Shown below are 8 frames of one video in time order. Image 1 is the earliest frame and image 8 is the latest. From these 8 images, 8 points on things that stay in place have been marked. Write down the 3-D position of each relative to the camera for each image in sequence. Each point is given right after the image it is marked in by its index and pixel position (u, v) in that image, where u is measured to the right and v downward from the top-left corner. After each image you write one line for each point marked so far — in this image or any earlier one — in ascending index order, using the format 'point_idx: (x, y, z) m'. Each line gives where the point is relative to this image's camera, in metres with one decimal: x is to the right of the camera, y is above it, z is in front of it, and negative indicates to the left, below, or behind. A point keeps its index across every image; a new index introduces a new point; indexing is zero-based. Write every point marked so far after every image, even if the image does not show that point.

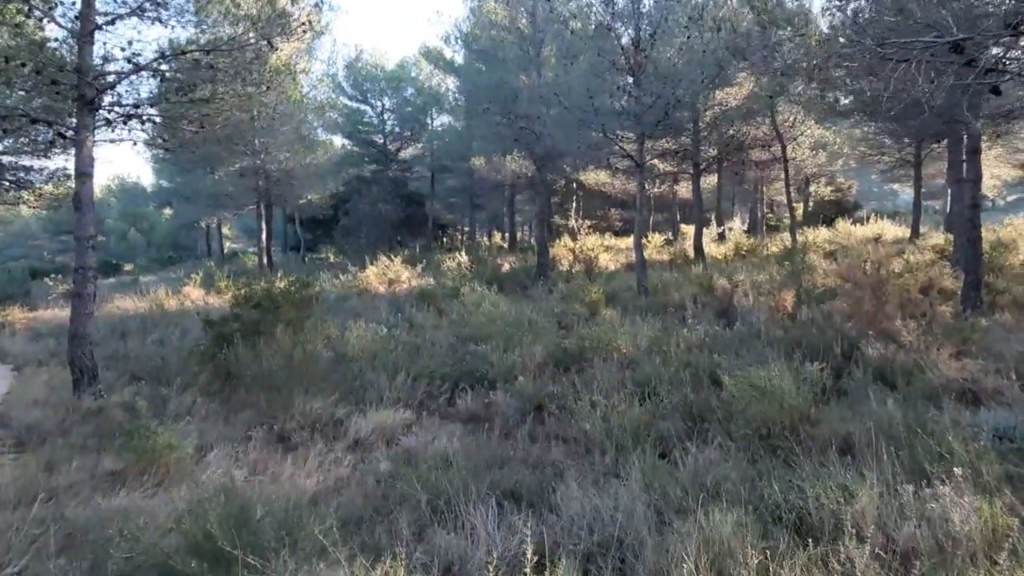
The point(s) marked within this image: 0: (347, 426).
0: (-1.4, -1.2, +6.3) m
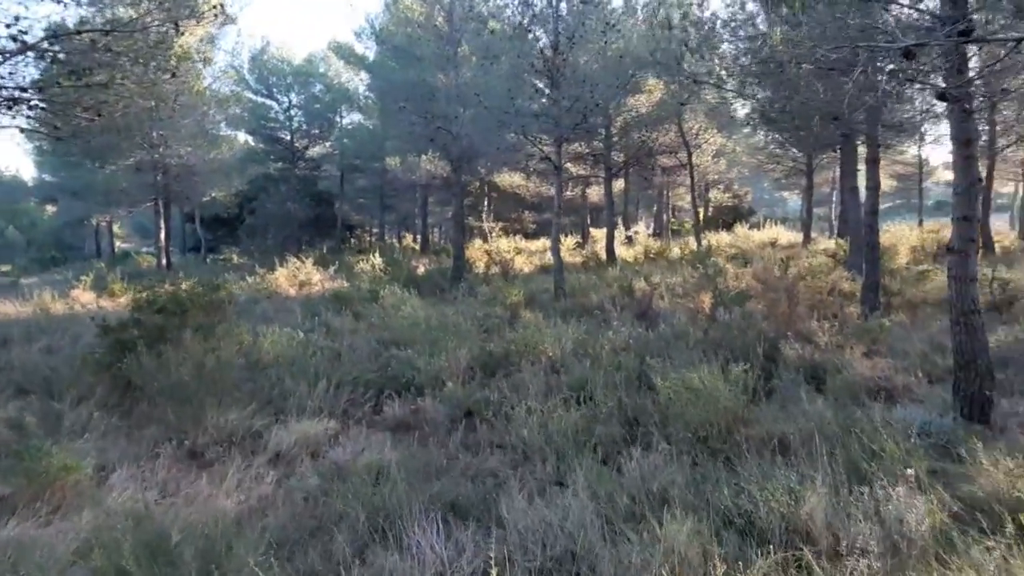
0: (-2.0, -1.2, +5.9) m
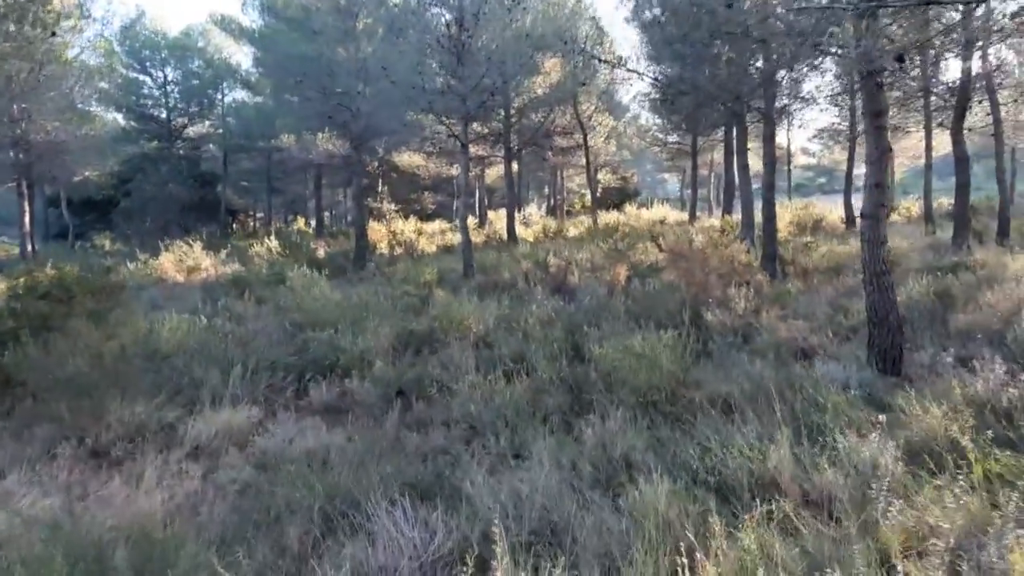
0: (-2.5, -1.1, +5.4) m
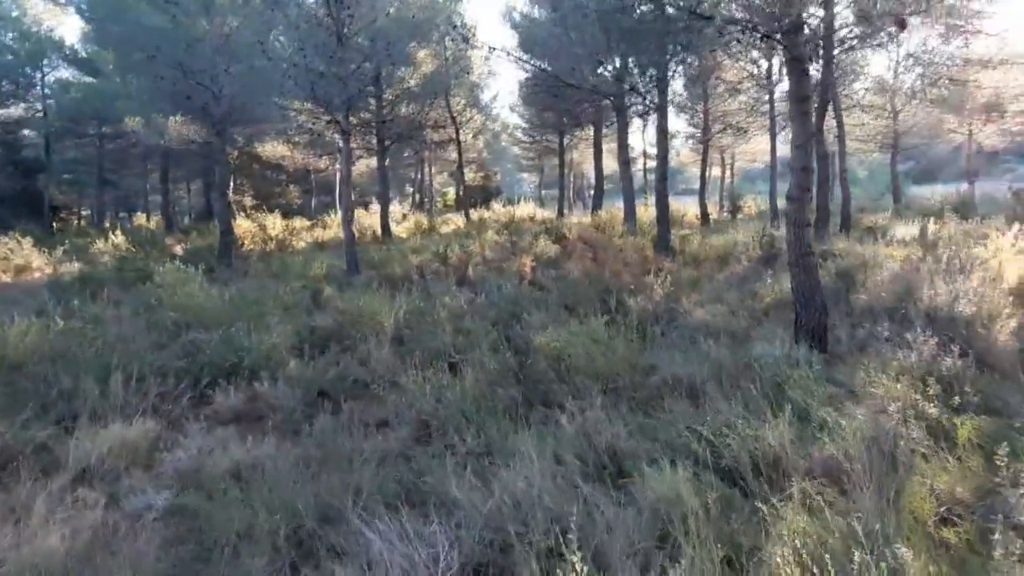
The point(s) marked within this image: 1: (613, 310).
0: (-2.8, -1.0, +4.5) m
1: (+1.0, -0.2, +6.6) m
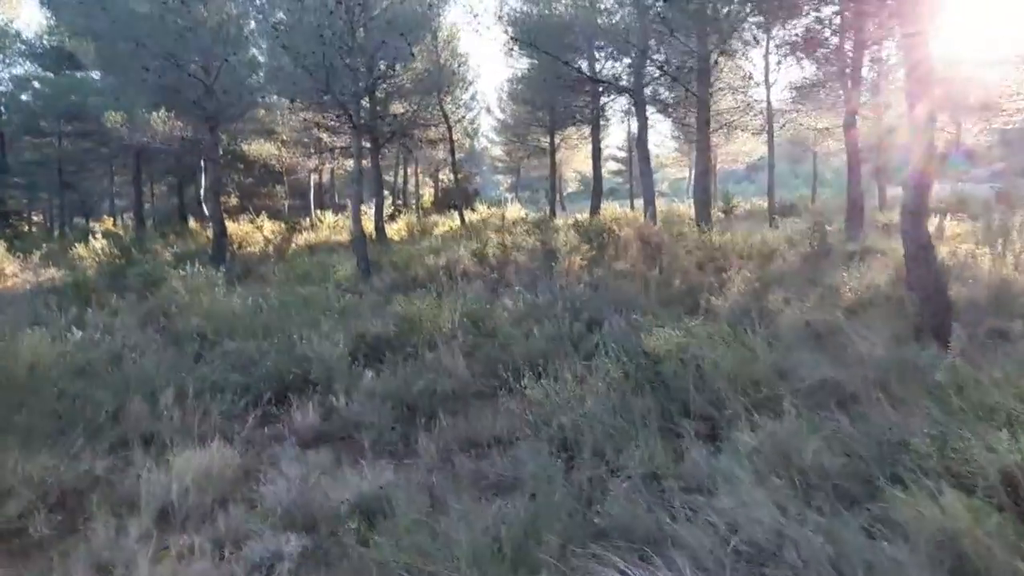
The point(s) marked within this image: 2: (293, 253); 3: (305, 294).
0: (-2.0, -1.0, +3.7) m
1: (+1.6, -0.2, +6.1) m
2: (-3.8, +0.6, +12.5) m
3: (-2.3, -0.1, +7.9) m
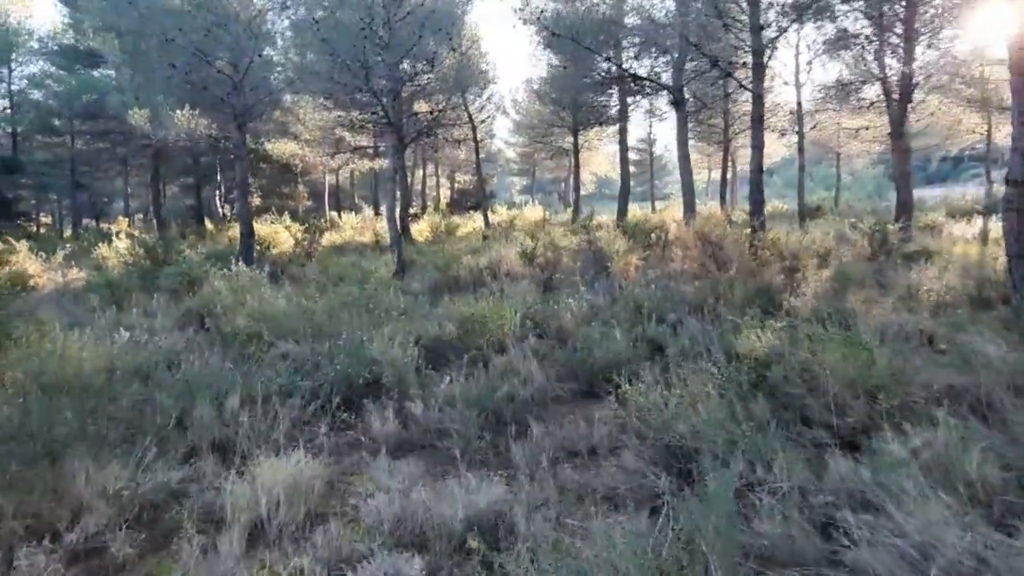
0: (-1.4, -1.0, +3.4) m
1: (+2.2, -0.2, +5.8) m
2: (-3.2, +0.6, +12.2) m
3: (-1.7, -0.1, +7.6) m
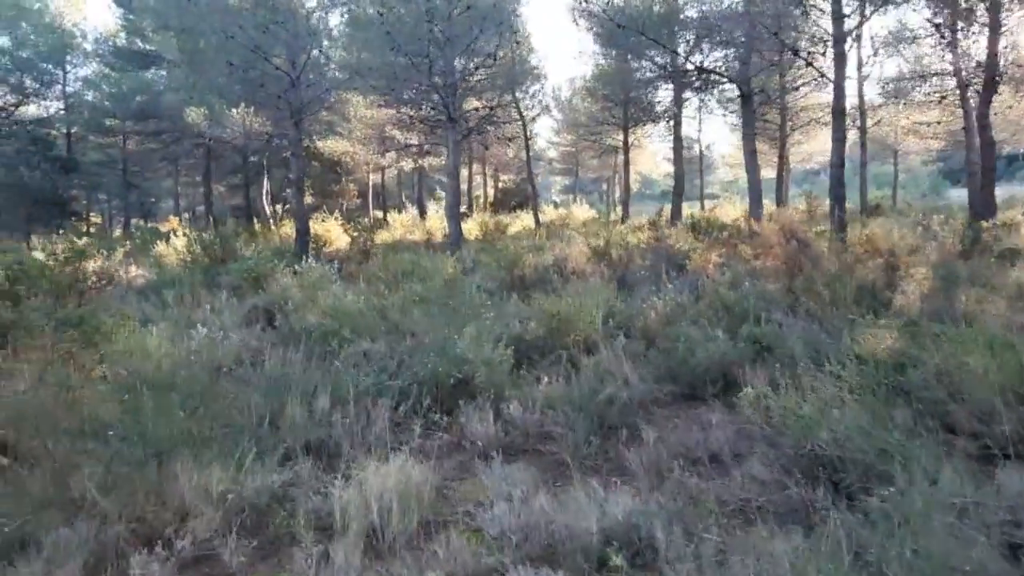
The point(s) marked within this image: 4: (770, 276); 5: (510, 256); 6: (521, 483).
0: (-0.8, -1.0, +3.2) m
1: (+2.9, -0.2, +5.4) m
2: (-2.2, +0.6, +12.1) m
3: (-1.0, -0.1, +7.4) m
4: (+2.5, +0.1, +6.9) m
5: (-0.1, +0.5, +10.3) m
6: (0.0, -0.9, +3.4) m
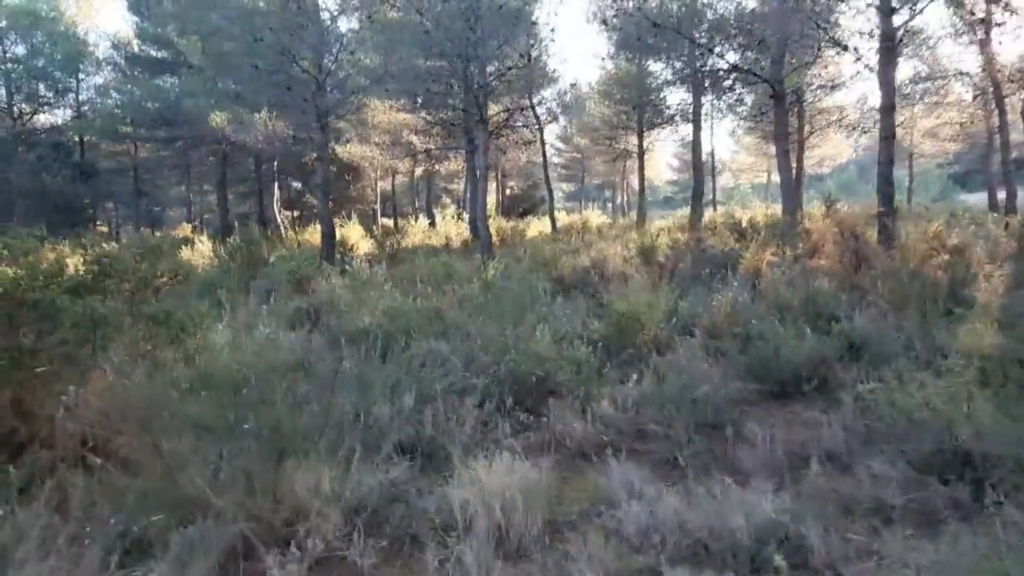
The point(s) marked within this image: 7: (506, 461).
0: (-0.3, -0.9, +3.1) m
1: (+3.4, -0.1, +5.3) m
2: (-1.7, +0.5, +11.9) m
3: (-0.5, -0.1, +7.3) m
4: (+3.0, +0.1, +6.7) m
5: (+0.4, +0.4, +10.2) m
6: (+0.6, -0.9, +3.2) m
7: (0.0, -0.8, +3.4) m
